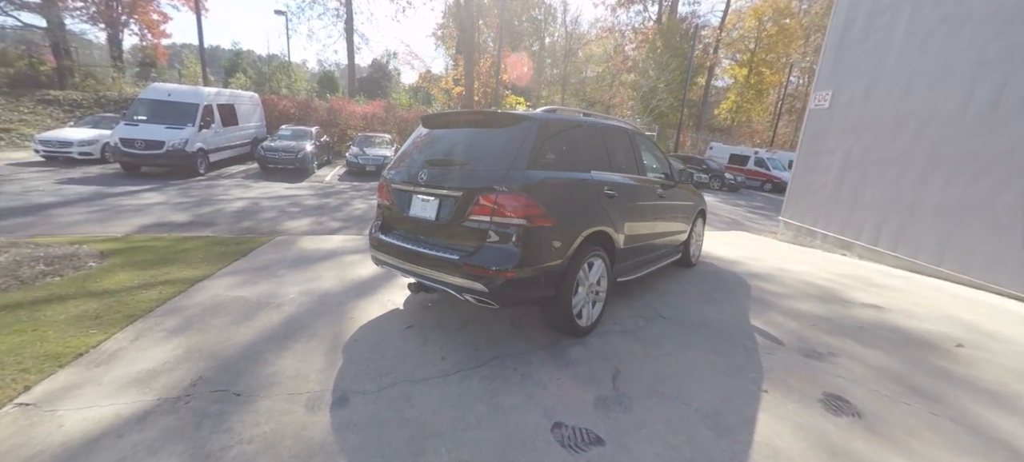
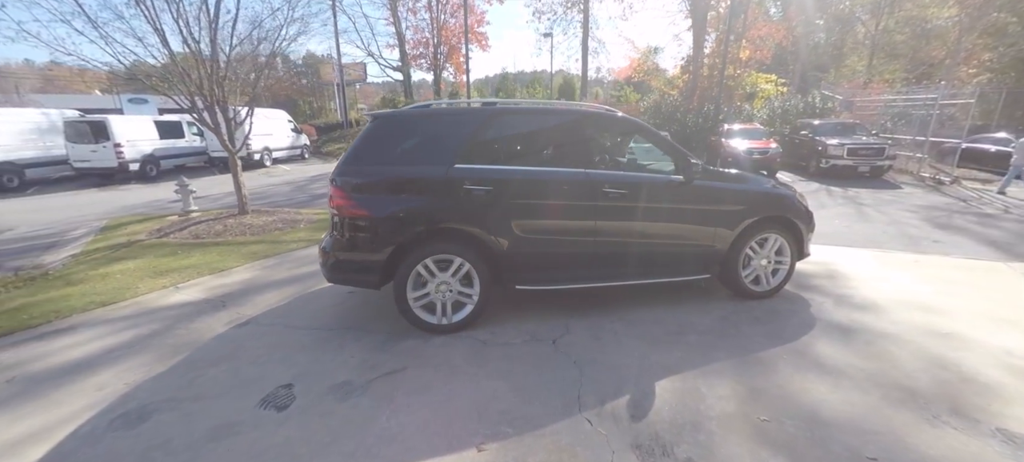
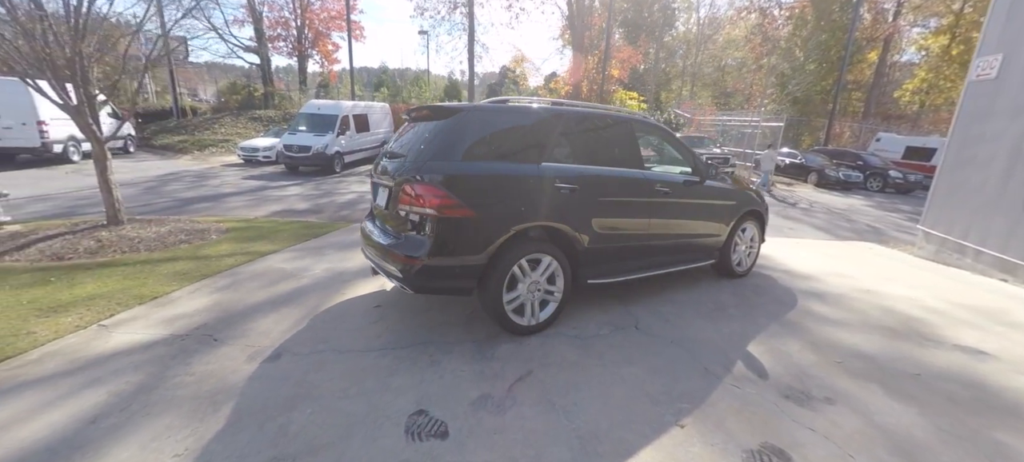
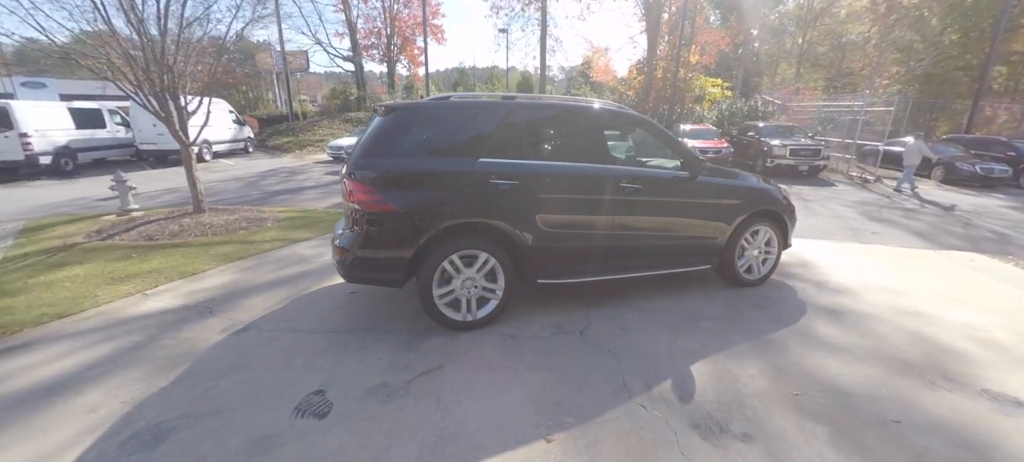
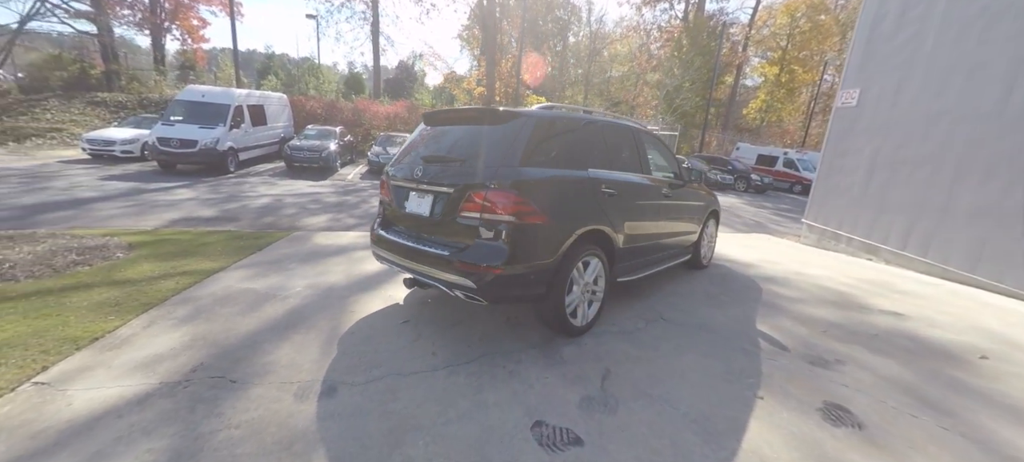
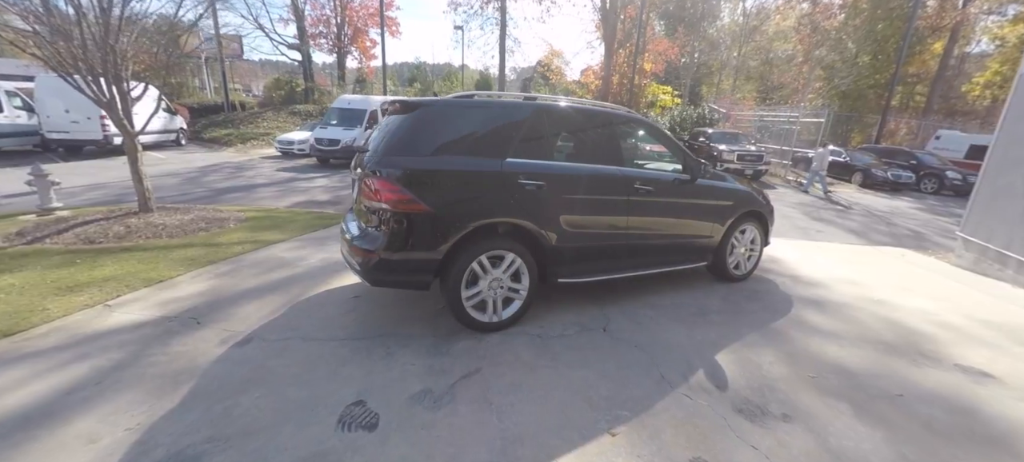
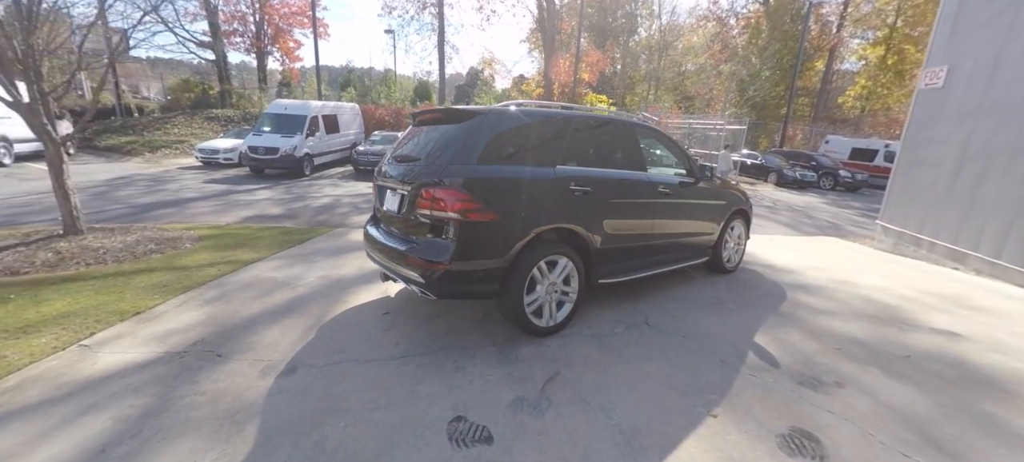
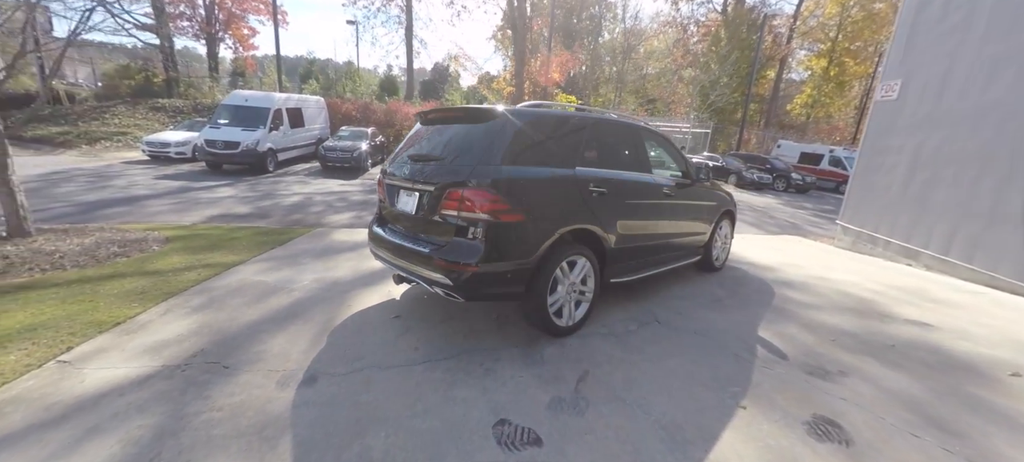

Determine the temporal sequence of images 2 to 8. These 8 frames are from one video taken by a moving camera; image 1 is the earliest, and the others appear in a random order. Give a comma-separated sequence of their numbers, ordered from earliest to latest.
5, 8, 7, 3, 6, 4, 2
